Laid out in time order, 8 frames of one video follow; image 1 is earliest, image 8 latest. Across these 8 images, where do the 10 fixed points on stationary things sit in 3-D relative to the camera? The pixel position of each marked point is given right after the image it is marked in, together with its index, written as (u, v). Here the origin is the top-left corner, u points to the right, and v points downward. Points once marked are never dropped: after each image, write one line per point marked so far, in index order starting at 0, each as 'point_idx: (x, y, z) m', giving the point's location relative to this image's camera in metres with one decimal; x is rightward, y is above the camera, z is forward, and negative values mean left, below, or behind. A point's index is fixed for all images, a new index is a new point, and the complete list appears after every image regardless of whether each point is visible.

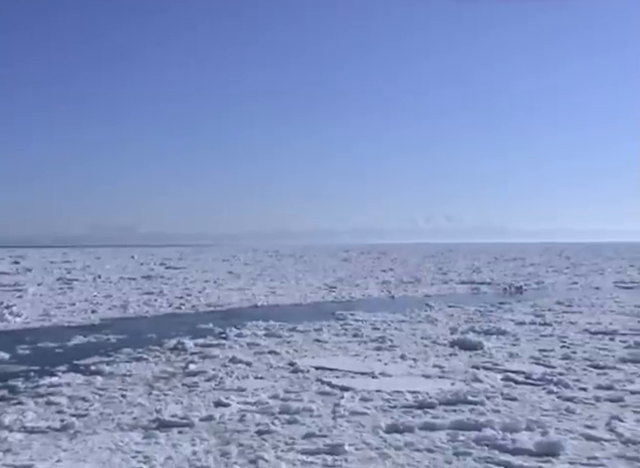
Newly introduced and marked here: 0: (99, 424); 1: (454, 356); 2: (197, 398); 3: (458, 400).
0: (-1.6, -1.4, +5.4) m
1: (+1.5, -1.3, +8.3) m
2: (-1.0, -1.4, +6.3) m
3: (+1.0, -1.2, +5.7) m
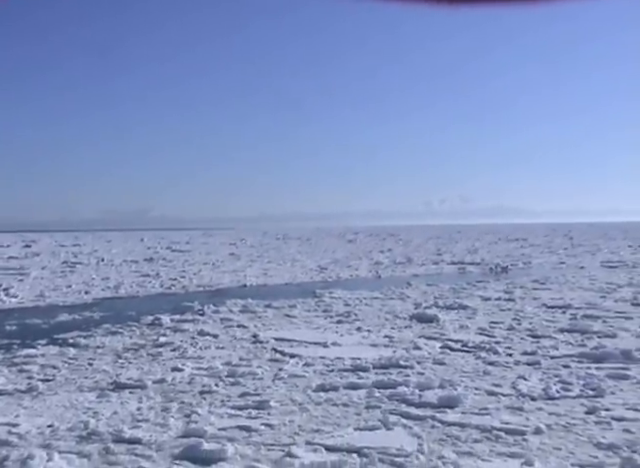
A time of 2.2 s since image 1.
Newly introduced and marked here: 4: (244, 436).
0: (-2.0, -1.2, +5.9) m
1: (+1.0, -1.1, +8.8) m
2: (-1.5, -1.2, +6.8) m
3: (+0.6, -1.1, +6.2) m
4: (-0.4, -1.1, +4.2) m
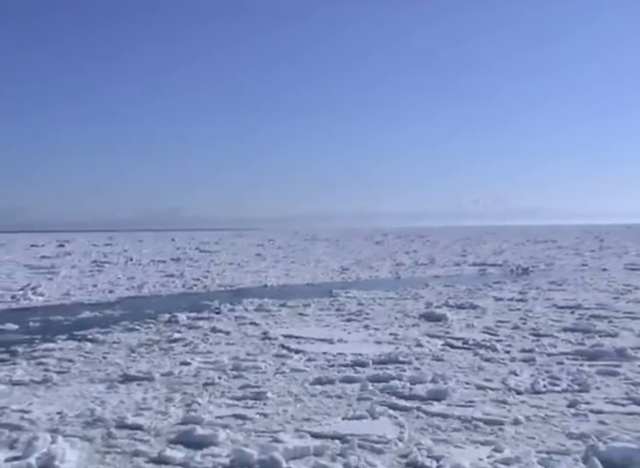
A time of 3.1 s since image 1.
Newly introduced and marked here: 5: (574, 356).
0: (-2.0, -1.2, +6.2) m
1: (+1.1, -1.1, +9.0) m
2: (-1.5, -1.2, +7.1) m
3: (+0.6, -1.1, +6.4) m
4: (-0.5, -1.1, +4.4) m
5: (+2.1, -1.0, +6.3) m
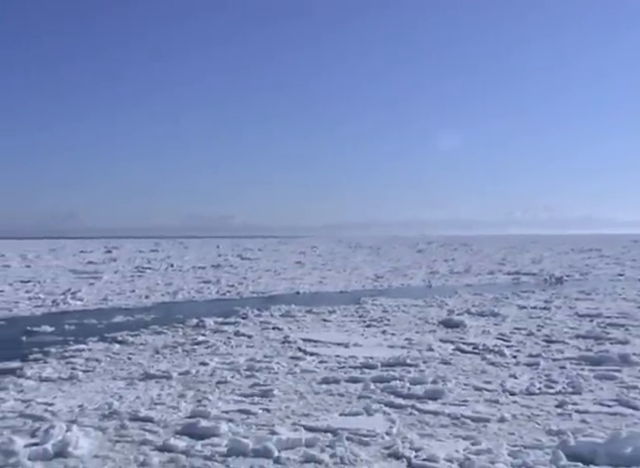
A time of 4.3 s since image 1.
0: (-1.9, -1.2, +6.6) m
1: (+1.4, -1.2, +9.2) m
2: (-1.3, -1.2, +7.4) m
3: (+0.7, -1.1, +6.6) m
4: (-0.5, -1.1, +4.7) m
5: (+2.2, -1.1, +6.4) m
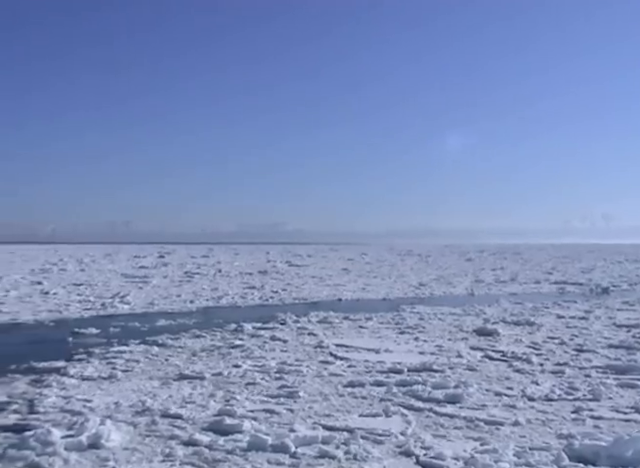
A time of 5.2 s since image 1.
0: (-1.7, -1.3, +6.9) m
1: (+1.8, -1.3, +9.3) m
2: (-1.0, -1.3, +7.7) m
3: (+0.9, -1.2, +6.8) m
4: (-0.4, -1.2, +4.9) m
5: (+2.4, -1.2, +6.5) m
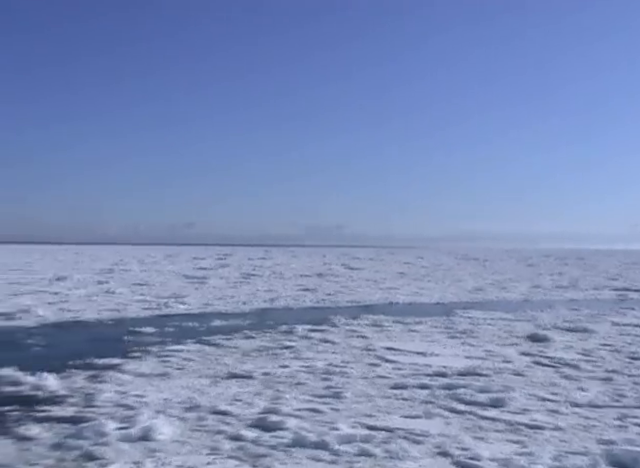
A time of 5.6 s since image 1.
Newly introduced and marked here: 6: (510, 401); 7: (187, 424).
0: (-1.3, -1.3, +7.1) m
1: (+2.4, -1.4, +9.3) m
2: (-0.5, -1.3, +7.9) m
3: (+1.4, -1.2, +6.8) m
4: (-0.1, -1.2, +5.0) m
5: (+2.8, -1.2, +6.4) m
6: (+1.3, -1.2, +5.3) m
7: (-0.9, -1.2, +4.8) m
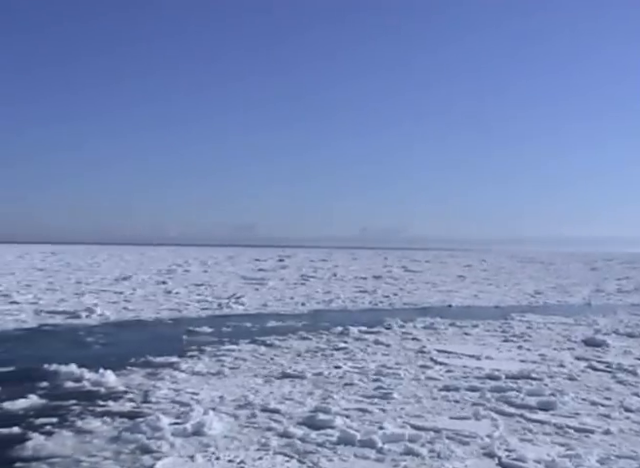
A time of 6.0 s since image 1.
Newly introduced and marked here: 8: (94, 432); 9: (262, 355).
0: (-0.8, -1.3, +7.3) m
1: (+3.0, -1.4, +9.1) m
2: (0.0, -1.4, +8.0) m
3: (+1.8, -1.3, +6.8) m
4: (+0.3, -1.2, +5.1) m
5: (+3.3, -1.2, +6.2) m
6: (+1.7, -1.2, +5.3) m
7: (-0.5, -1.2, +5.0) m
8: (-1.5, -1.3, +4.9) m
9: (-0.7, -1.4, +8.7) m
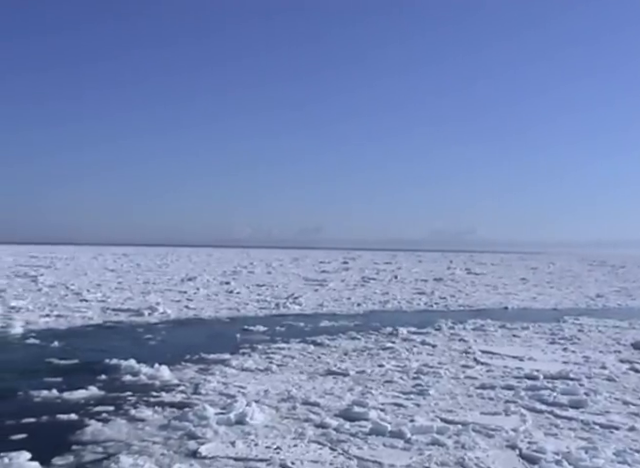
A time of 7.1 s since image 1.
0: (-0.3, -1.4, +7.6) m
1: (+3.6, -1.4, +9.2) m
2: (+0.5, -1.4, +8.2) m
3: (+2.2, -1.3, +6.9) m
4: (+0.5, -1.2, +5.4) m
5: (+3.6, -1.3, +6.3) m
6: (+2.0, -1.2, +5.4) m
7: (-0.3, -1.3, +5.3) m
8: (-1.2, -1.3, +5.3) m
9: (-0.1, -1.4, +9.0) m
